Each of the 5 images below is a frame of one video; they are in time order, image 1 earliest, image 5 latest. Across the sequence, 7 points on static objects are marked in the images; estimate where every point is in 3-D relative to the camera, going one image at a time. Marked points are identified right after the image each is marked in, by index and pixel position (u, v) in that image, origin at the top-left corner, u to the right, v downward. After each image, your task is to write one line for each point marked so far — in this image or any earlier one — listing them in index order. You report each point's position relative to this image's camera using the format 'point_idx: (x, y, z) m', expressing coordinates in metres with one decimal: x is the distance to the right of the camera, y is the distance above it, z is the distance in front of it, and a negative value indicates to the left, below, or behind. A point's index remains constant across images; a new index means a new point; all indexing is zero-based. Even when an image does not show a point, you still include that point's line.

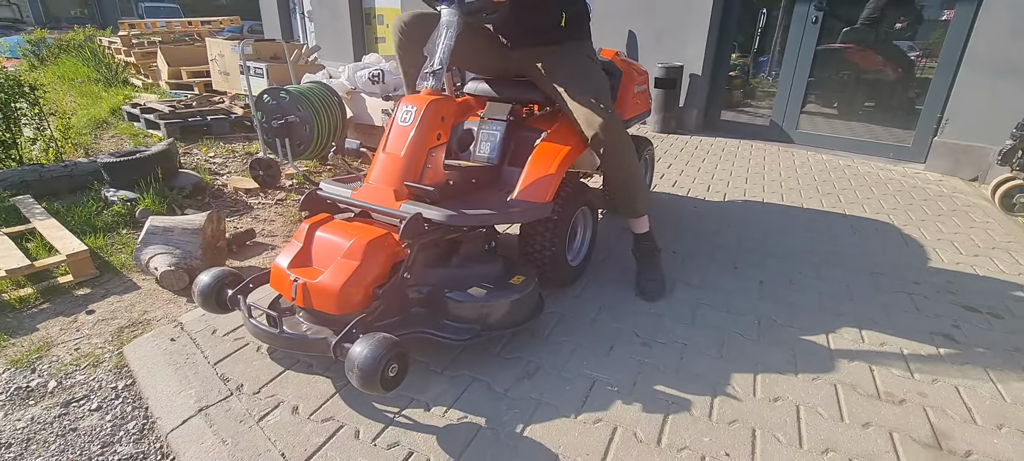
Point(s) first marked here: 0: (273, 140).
0: (-2.5, +1.0, +5.2) m
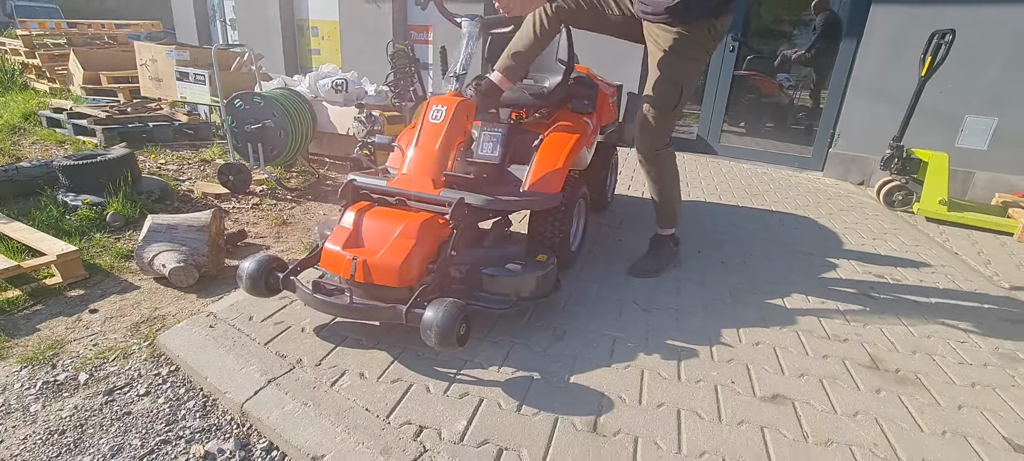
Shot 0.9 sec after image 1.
0: (-2.8, +0.9, +5.2) m
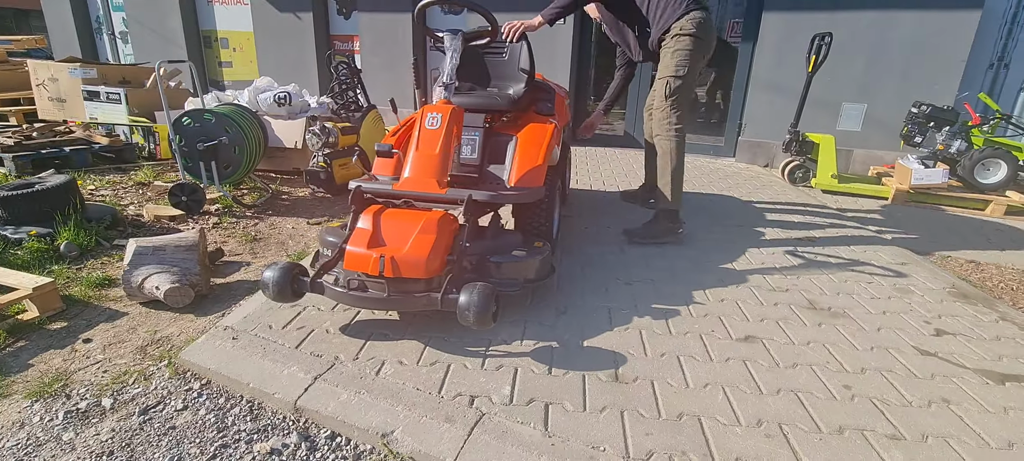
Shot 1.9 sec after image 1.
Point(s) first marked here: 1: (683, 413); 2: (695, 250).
0: (-3.2, +0.7, +5.0) m
1: (+0.8, -0.8, +2.2) m
2: (+1.5, -0.2, +4.1) m
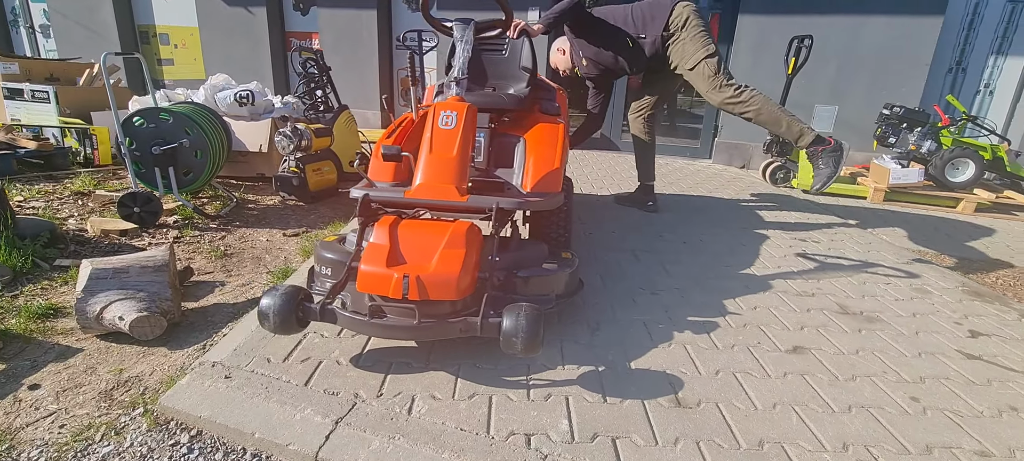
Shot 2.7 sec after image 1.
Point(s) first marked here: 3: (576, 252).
0: (-3.3, +0.5, +4.4) m
1: (+1.0, -0.9, +2.0) m
2: (+1.6, -0.2, +4.0) m
3: (+0.5, -0.2, +3.9) m
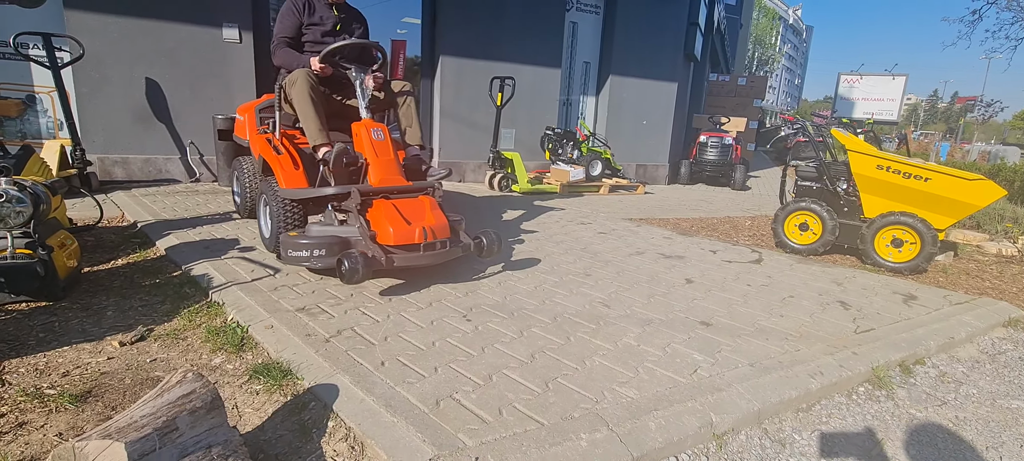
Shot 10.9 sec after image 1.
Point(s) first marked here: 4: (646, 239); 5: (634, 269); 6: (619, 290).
0: (-3.4, +0.8, +3.7) m
1: (+1.2, -0.7, +2.2) m
2: (+1.4, 0.0, +4.2) m
3: (+0.4, 0.0, +3.9) m
4: (+1.4, +0.1, +4.6) m
5: (+1.0, -0.1, +3.8) m
6: (+0.8, -0.3, +3.3) m
